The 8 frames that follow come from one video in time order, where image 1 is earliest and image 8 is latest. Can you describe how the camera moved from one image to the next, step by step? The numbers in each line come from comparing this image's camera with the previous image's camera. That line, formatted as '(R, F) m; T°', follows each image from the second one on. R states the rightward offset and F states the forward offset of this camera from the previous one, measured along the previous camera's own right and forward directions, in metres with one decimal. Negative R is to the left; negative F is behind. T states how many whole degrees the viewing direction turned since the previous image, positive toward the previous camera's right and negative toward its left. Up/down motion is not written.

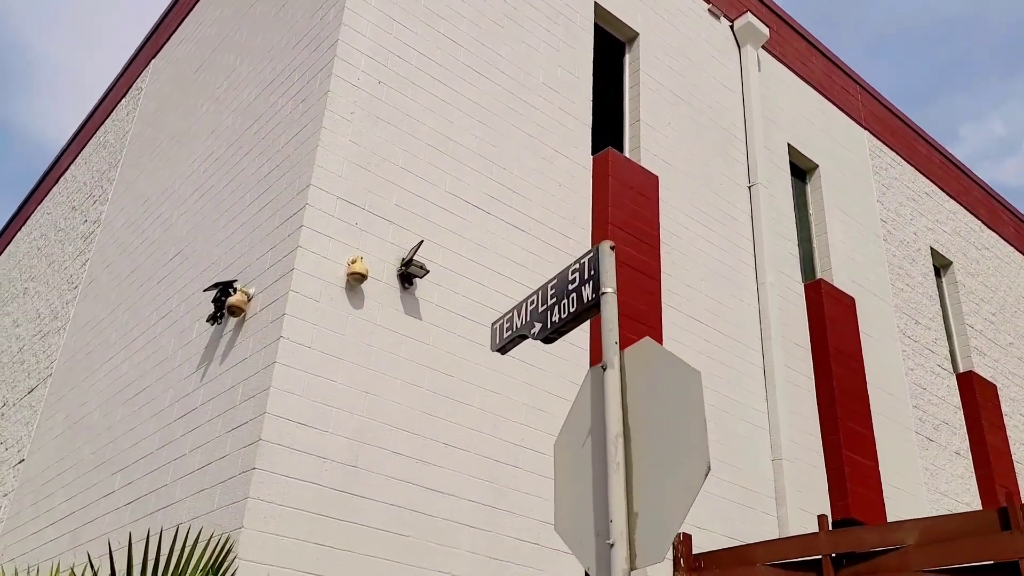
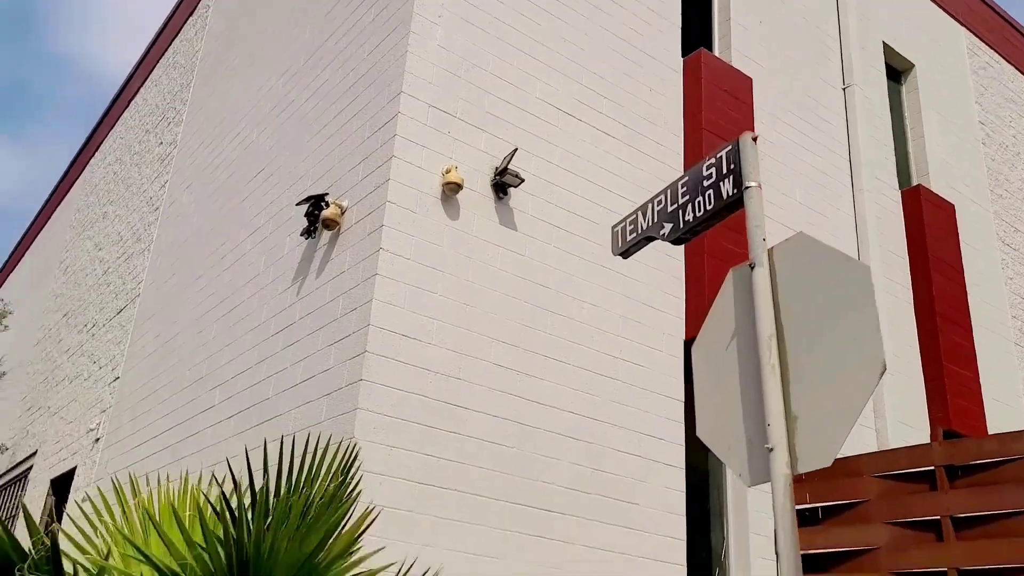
(-0.3, +0.1) m; -4°
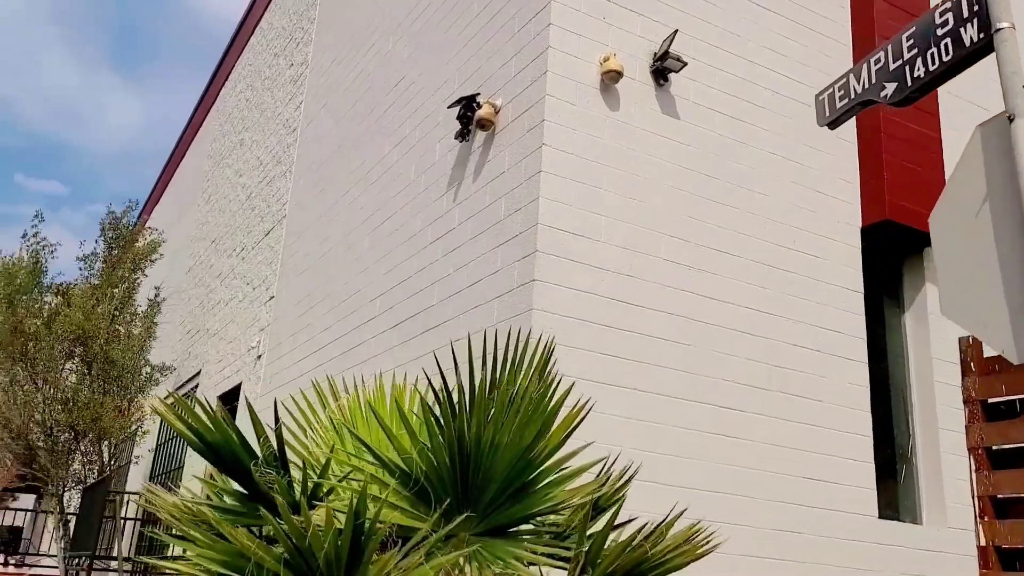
(-0.3, +0.1) m; -8°
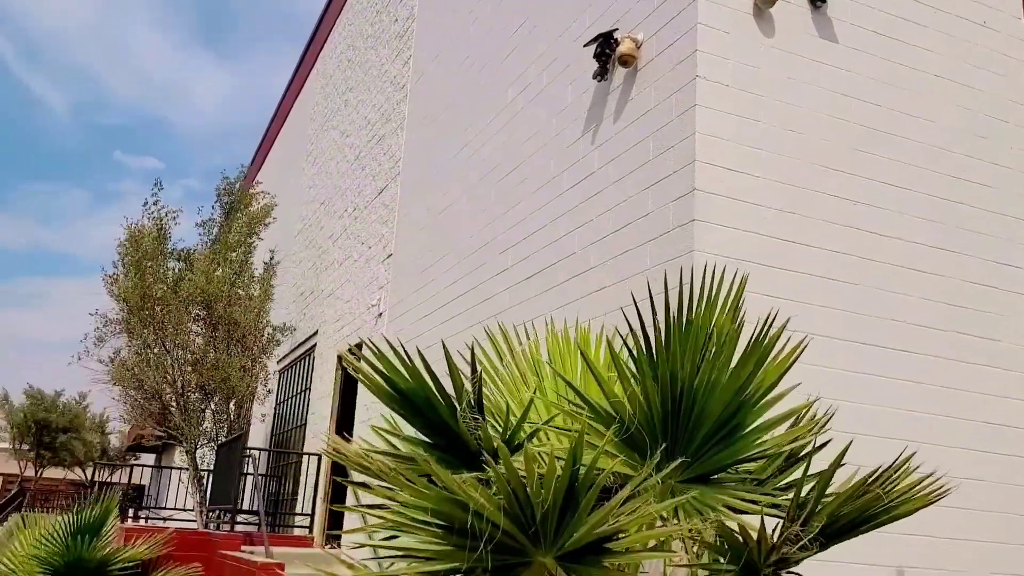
(-0.4, +0.1) m; -6°
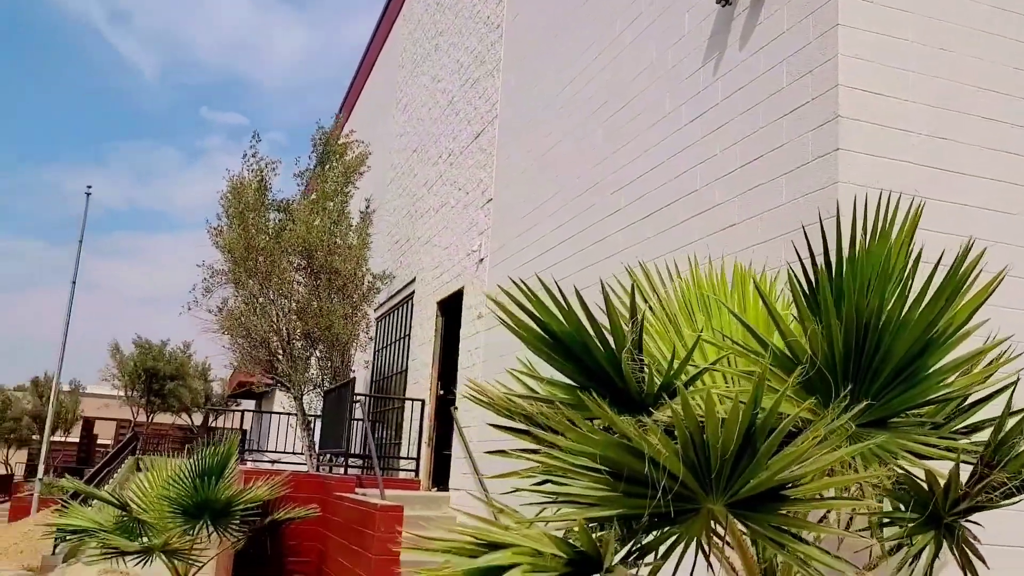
(-0.2, +0.1) m; -5°
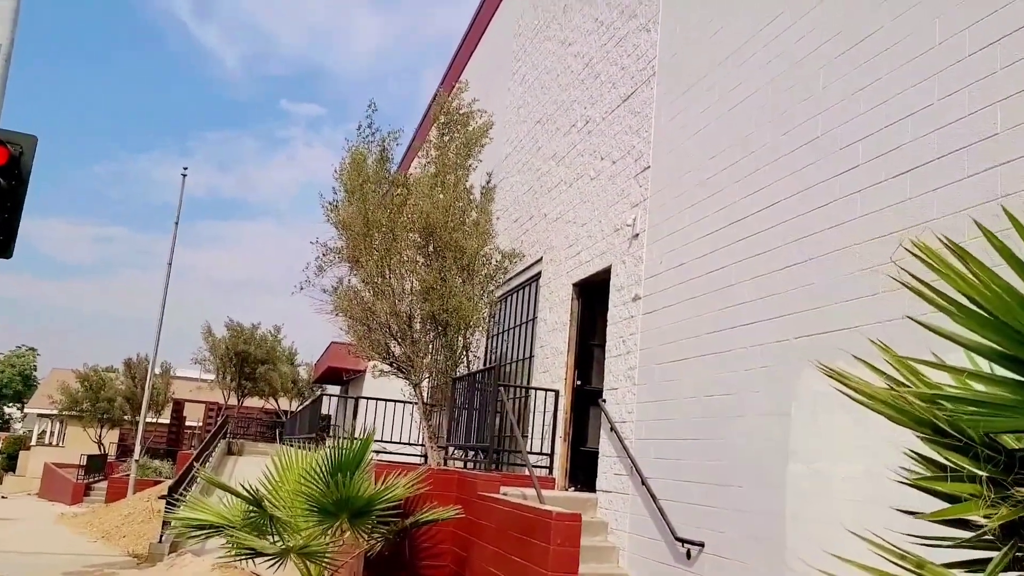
(-0.8, +0.9) m; -5°
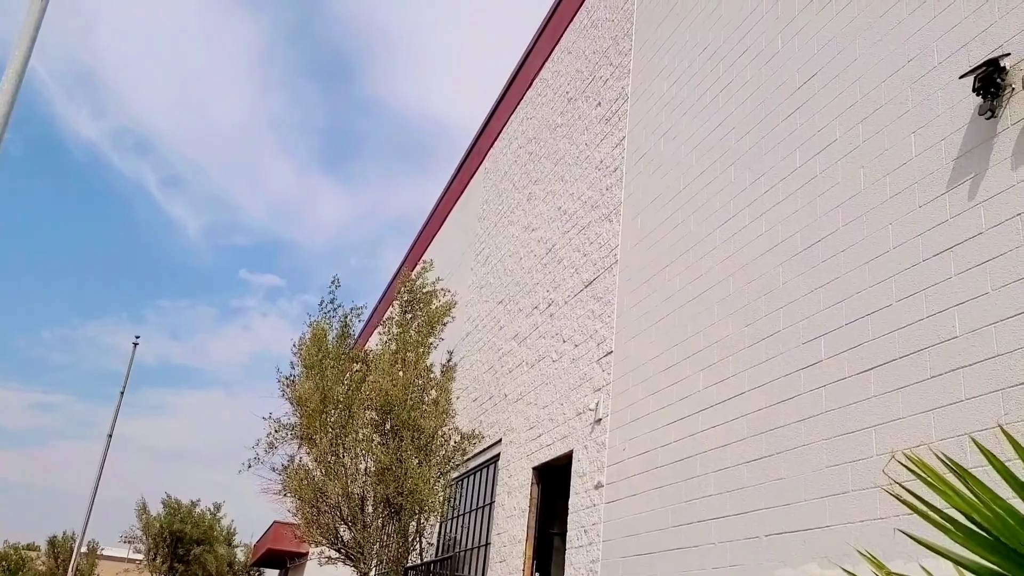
(-0.1, +0.1) m; +3°
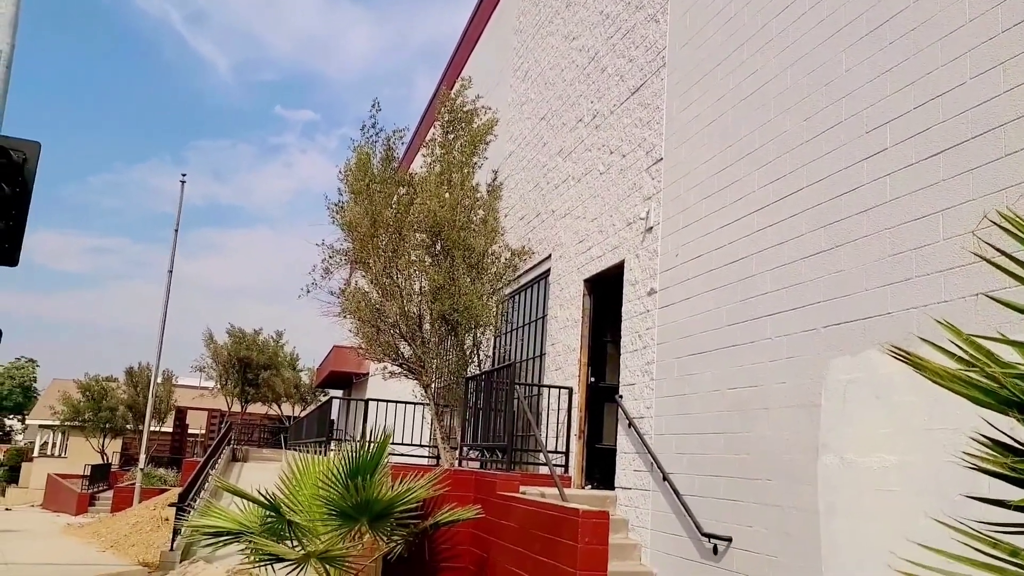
(-0.1, 0.0) m; -3°
